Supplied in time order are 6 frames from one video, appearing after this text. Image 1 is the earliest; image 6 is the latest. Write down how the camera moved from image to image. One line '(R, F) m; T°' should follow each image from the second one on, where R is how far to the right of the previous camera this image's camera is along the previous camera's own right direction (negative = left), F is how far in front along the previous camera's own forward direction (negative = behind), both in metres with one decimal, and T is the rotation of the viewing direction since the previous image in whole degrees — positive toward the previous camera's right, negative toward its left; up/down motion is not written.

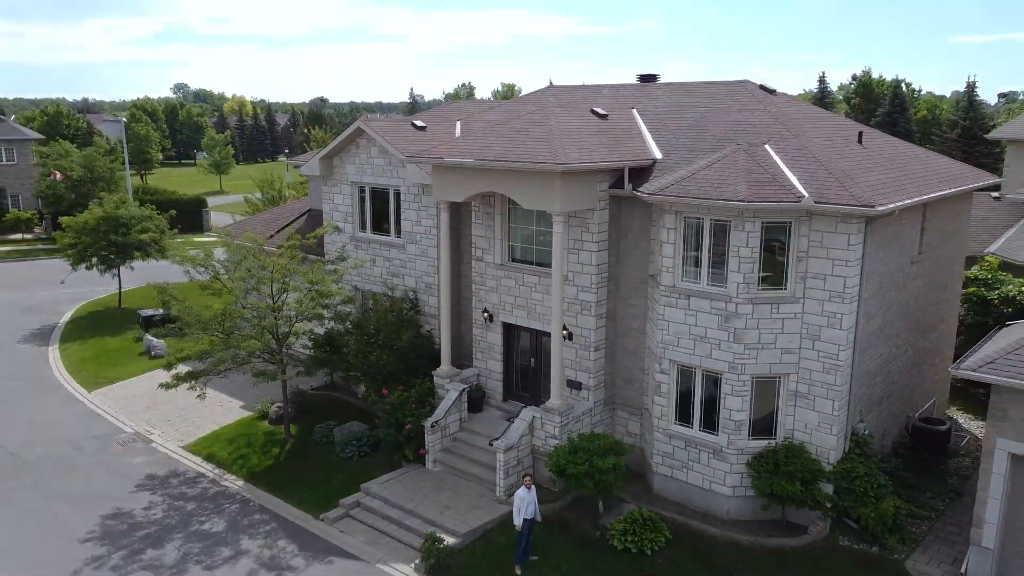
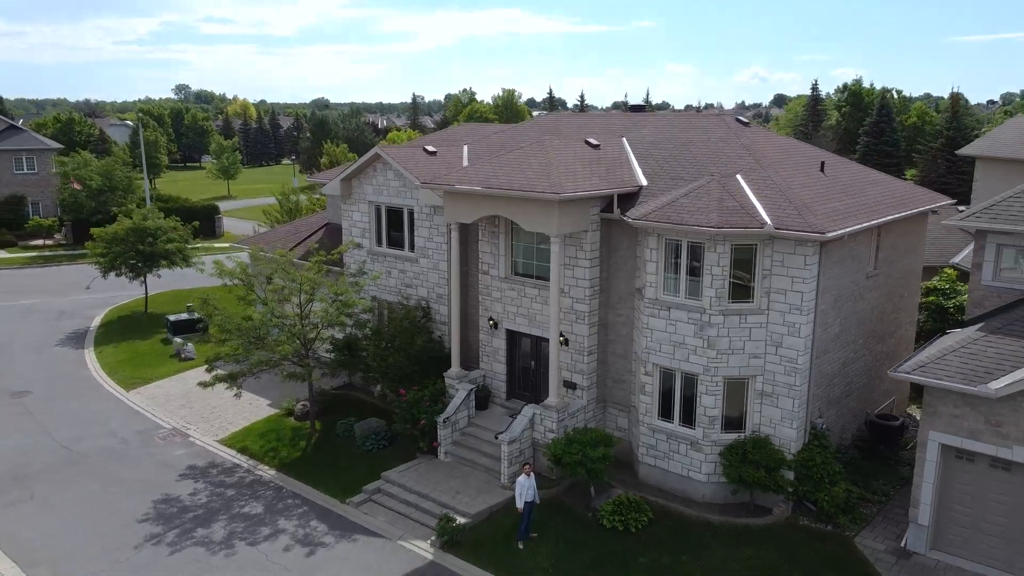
(0.0, -1.8) m; 0°
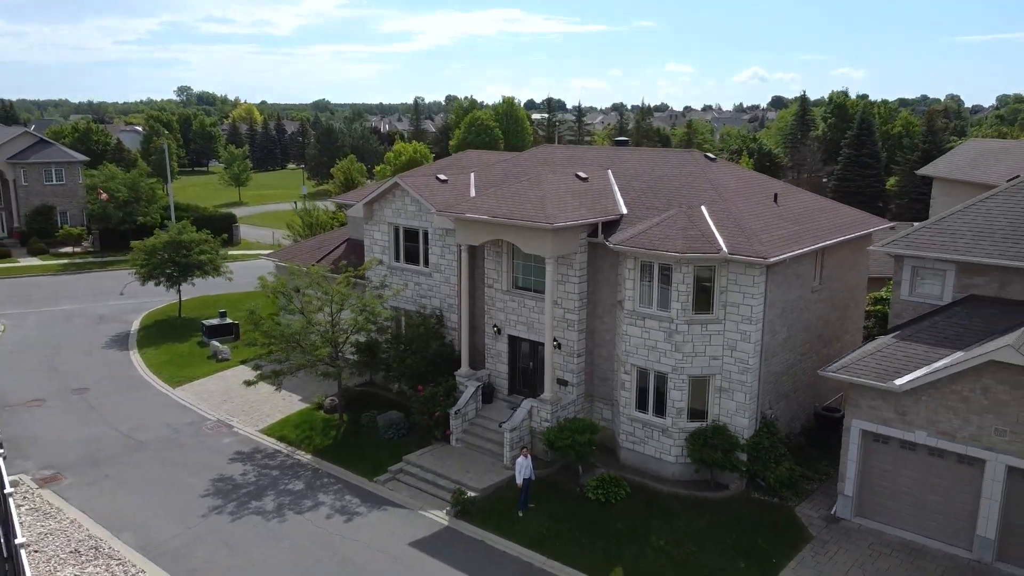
(0.0, -2.8) m; 0°
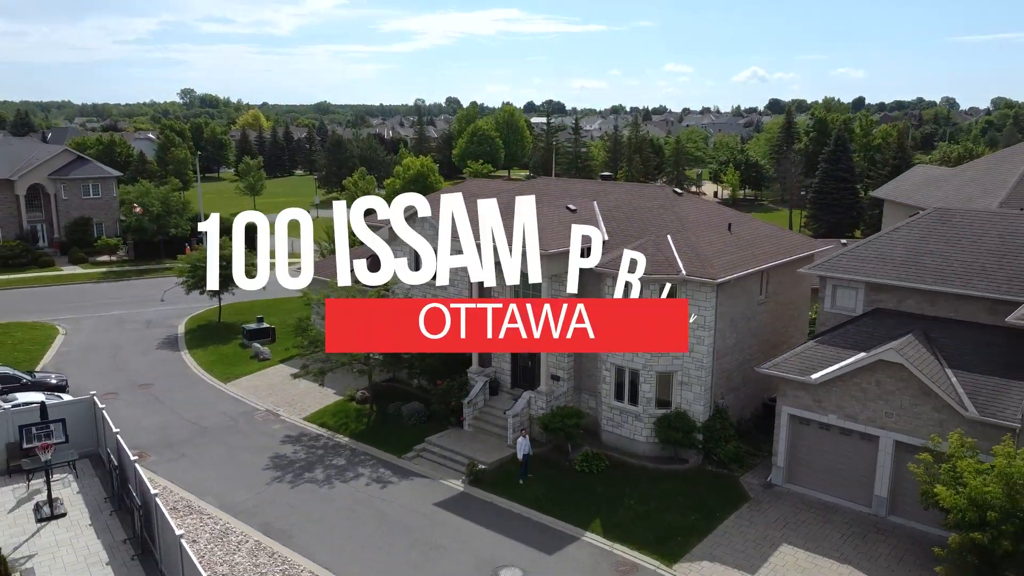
(-0.1, -4.1) m; 0°
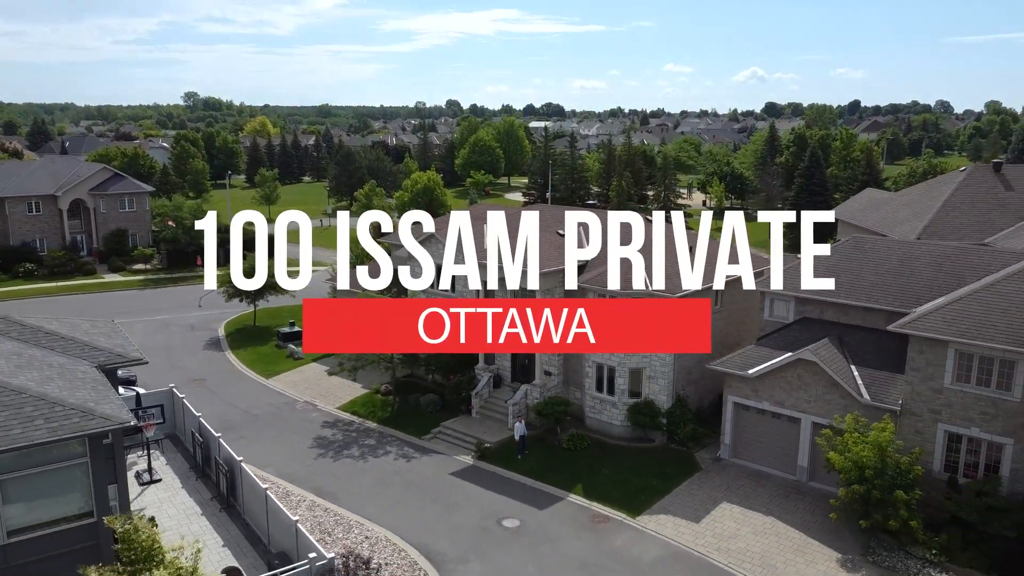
(0.0, -4.9) m; 0°
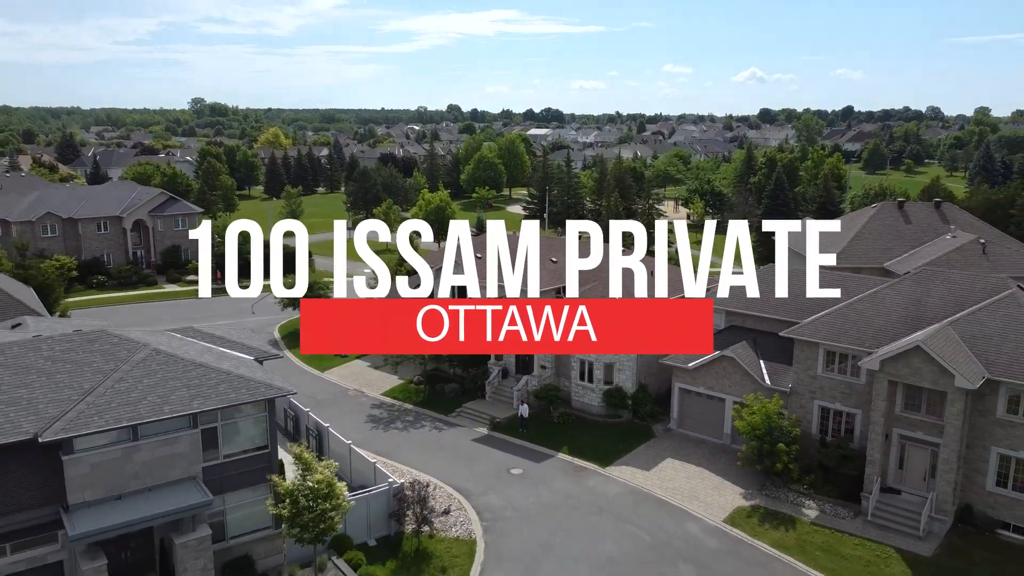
(-0.2, -8.8) m; 0°
